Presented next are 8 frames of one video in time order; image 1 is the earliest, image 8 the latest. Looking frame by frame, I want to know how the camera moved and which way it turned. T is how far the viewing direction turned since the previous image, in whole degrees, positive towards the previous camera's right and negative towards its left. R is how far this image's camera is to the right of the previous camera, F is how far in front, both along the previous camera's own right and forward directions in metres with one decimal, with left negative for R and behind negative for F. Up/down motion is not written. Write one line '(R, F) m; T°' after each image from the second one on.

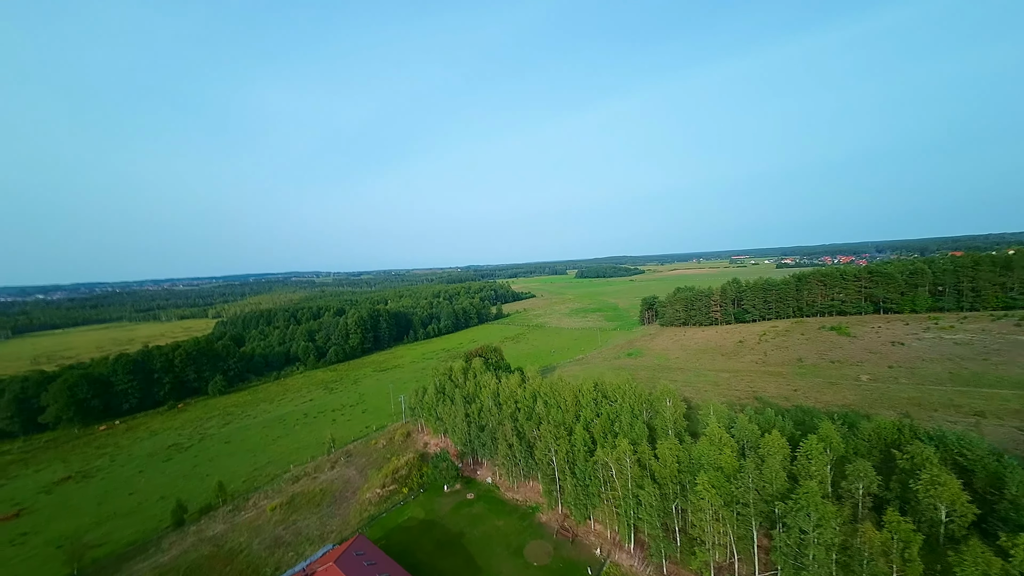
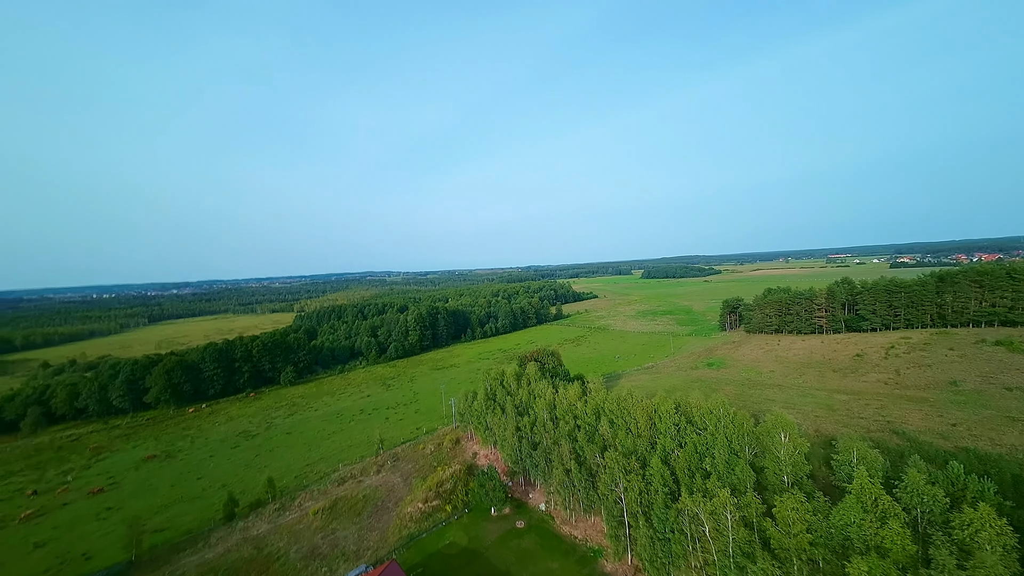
(+0.1, +4.0) m; -10°
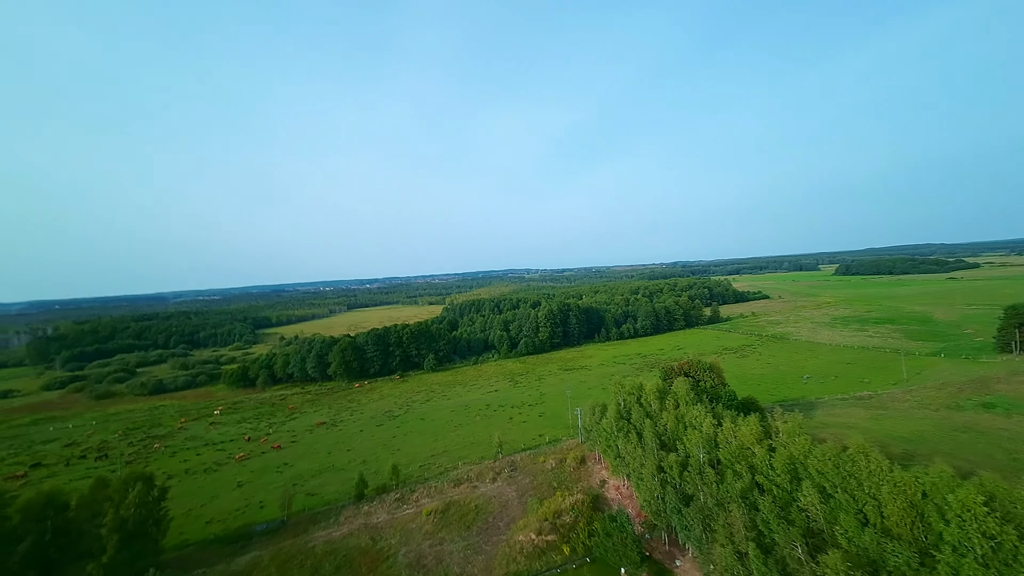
(0.0, +5.2) m; -22°
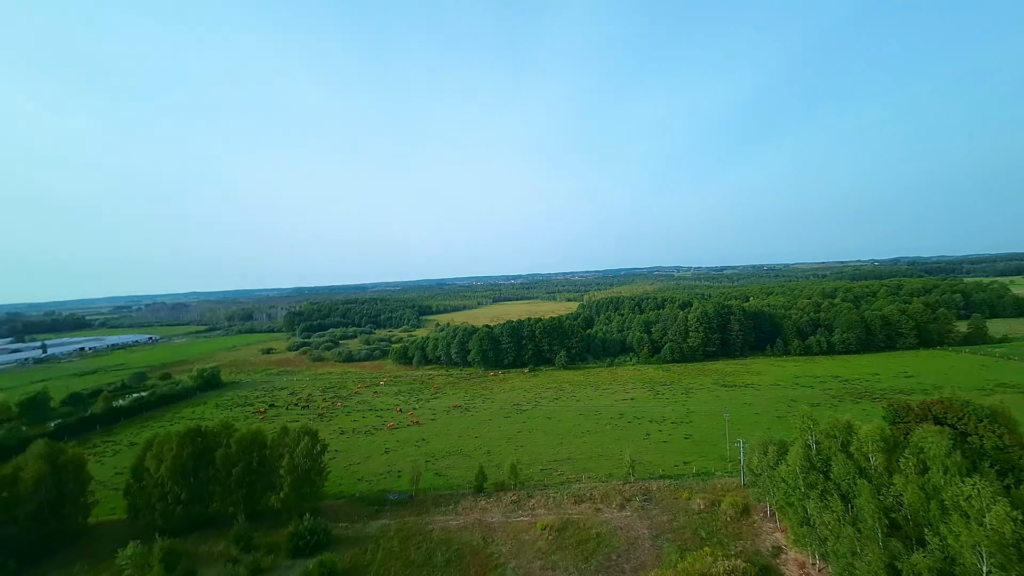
(+0.4, +3.3) m; -22°
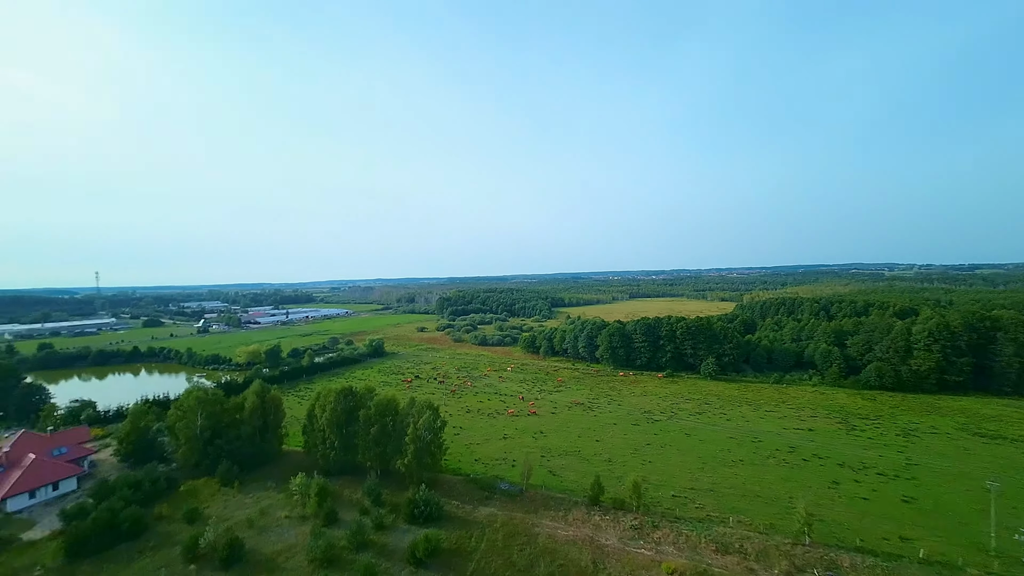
(+0.6, +2.8) m; -22°
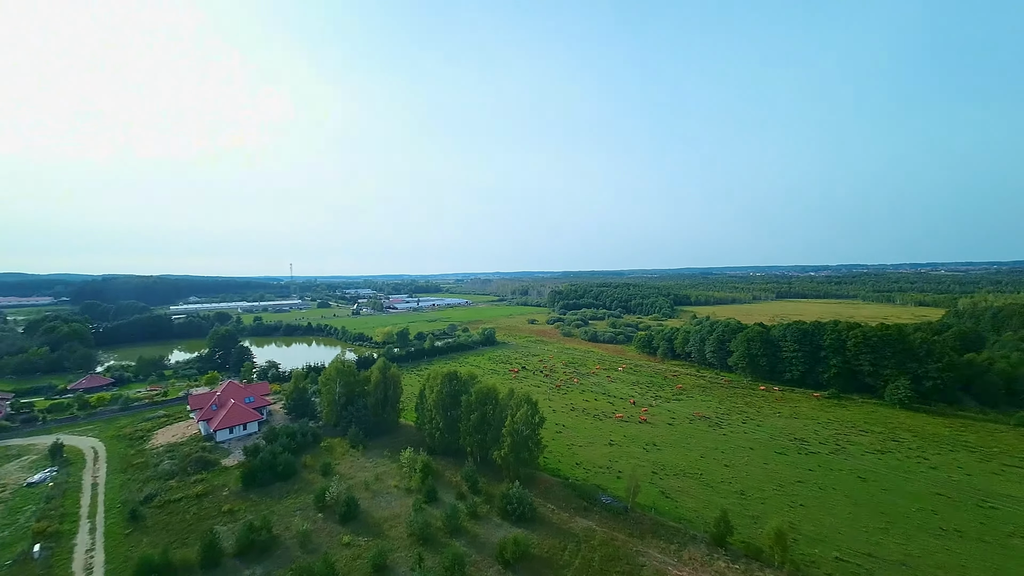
(+0.6, +2.0) m; -18°
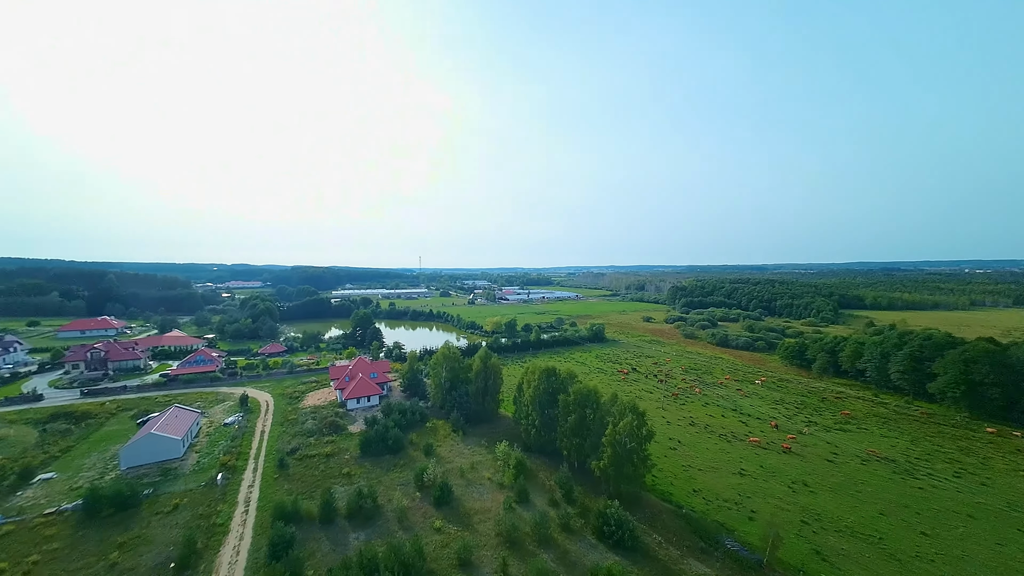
(+0.6, +2.1) m; -18°
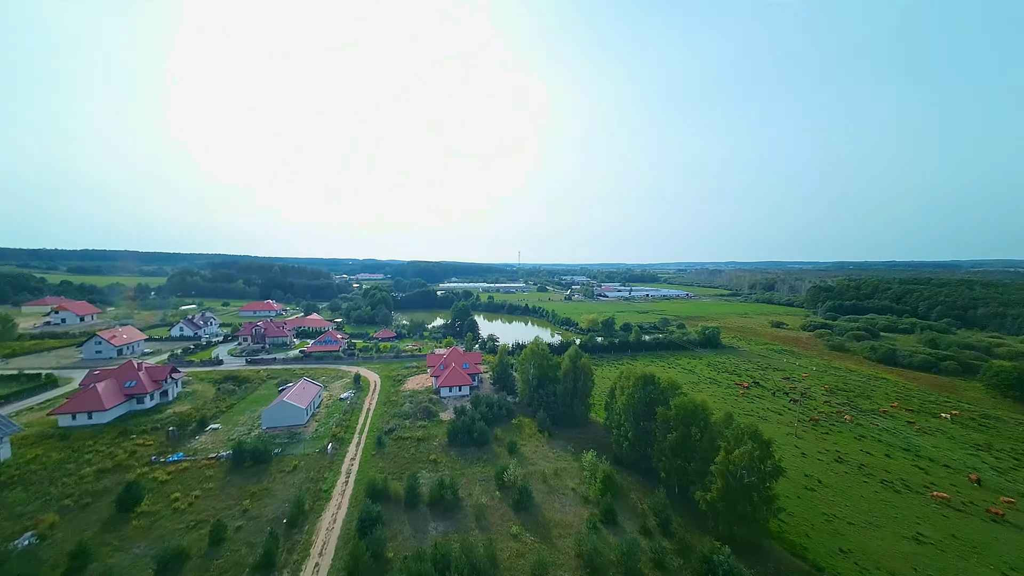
(+0.6, +1.7) m; -16°
